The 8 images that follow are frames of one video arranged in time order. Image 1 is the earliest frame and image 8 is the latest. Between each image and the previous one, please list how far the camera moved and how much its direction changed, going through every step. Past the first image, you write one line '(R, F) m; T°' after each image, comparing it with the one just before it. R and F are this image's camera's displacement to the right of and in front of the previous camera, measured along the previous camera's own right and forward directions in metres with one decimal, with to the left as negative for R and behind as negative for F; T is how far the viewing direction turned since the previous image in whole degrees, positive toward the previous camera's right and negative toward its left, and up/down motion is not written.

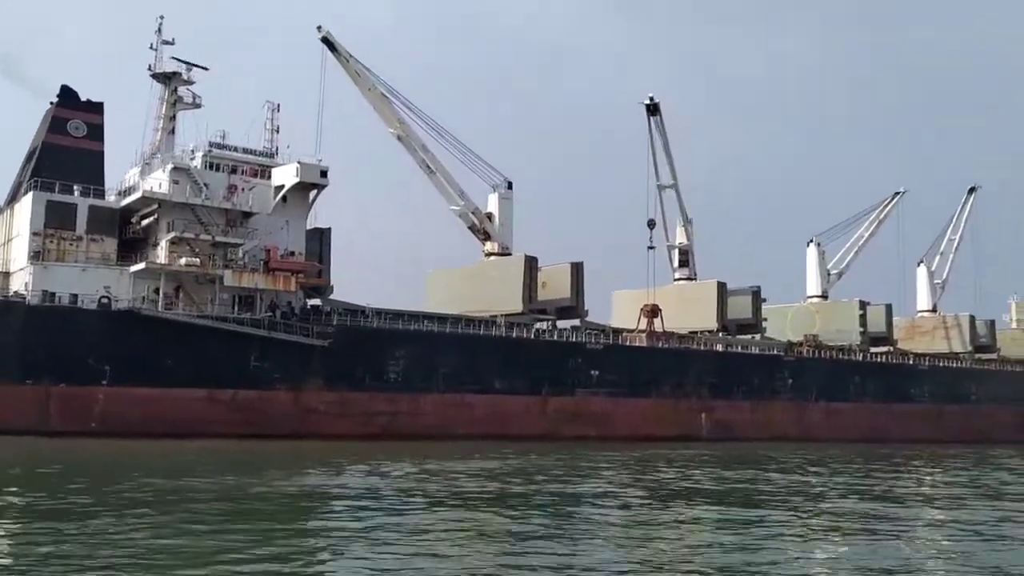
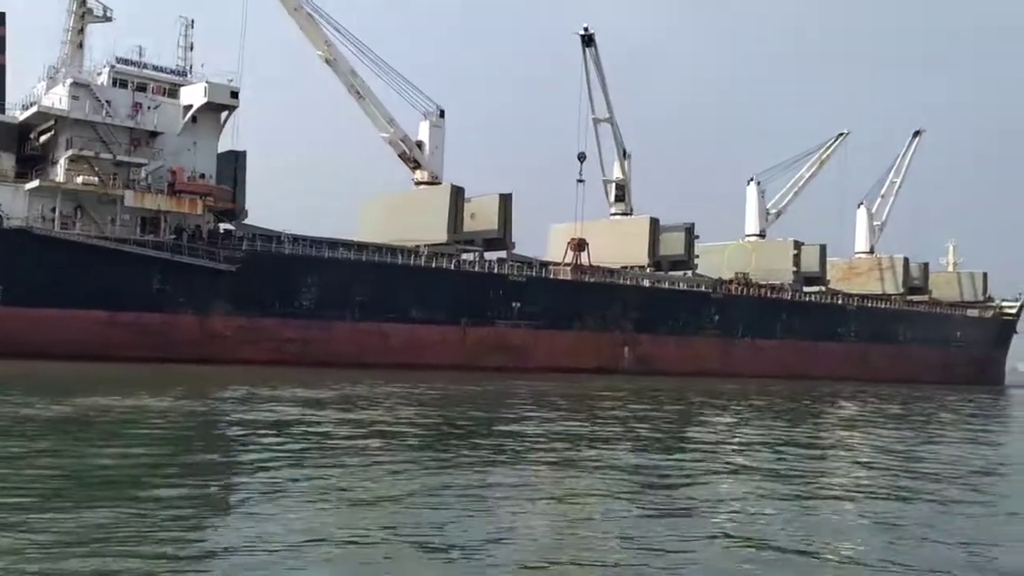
(+1.2, +0.1) m; +2°
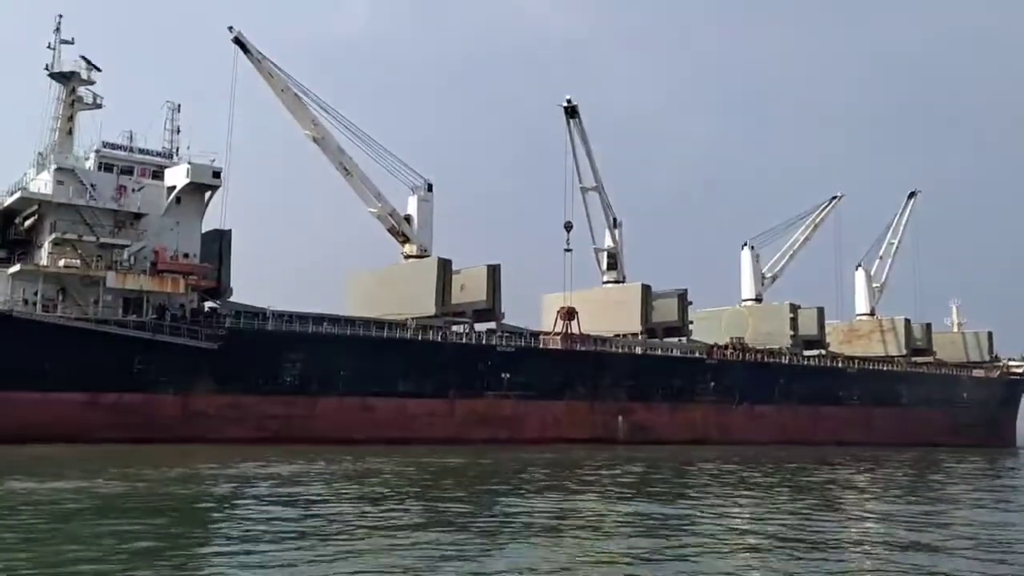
(+0.7, 0.0) m; -1°
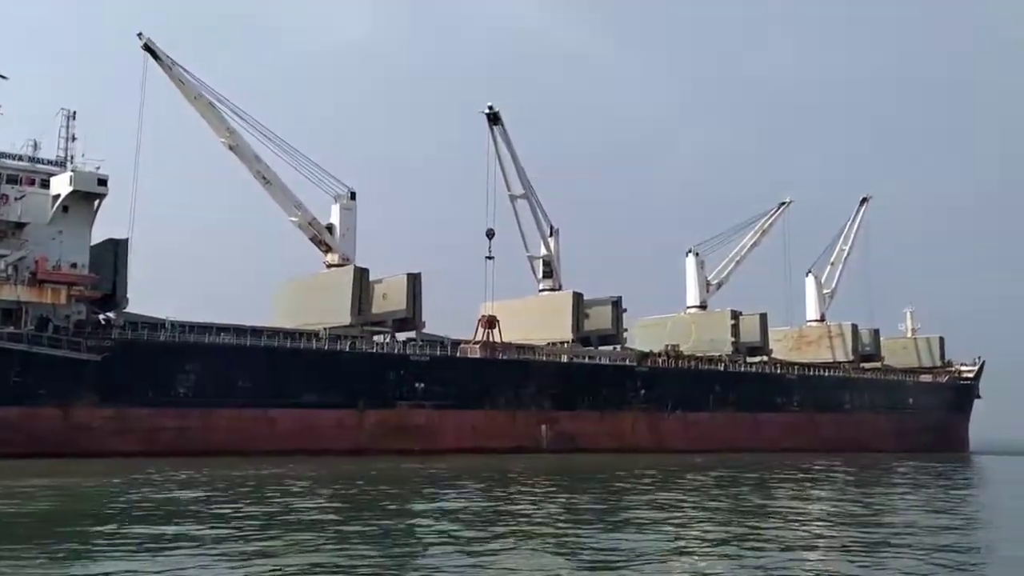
(+2.1, +0.4) m; +1°
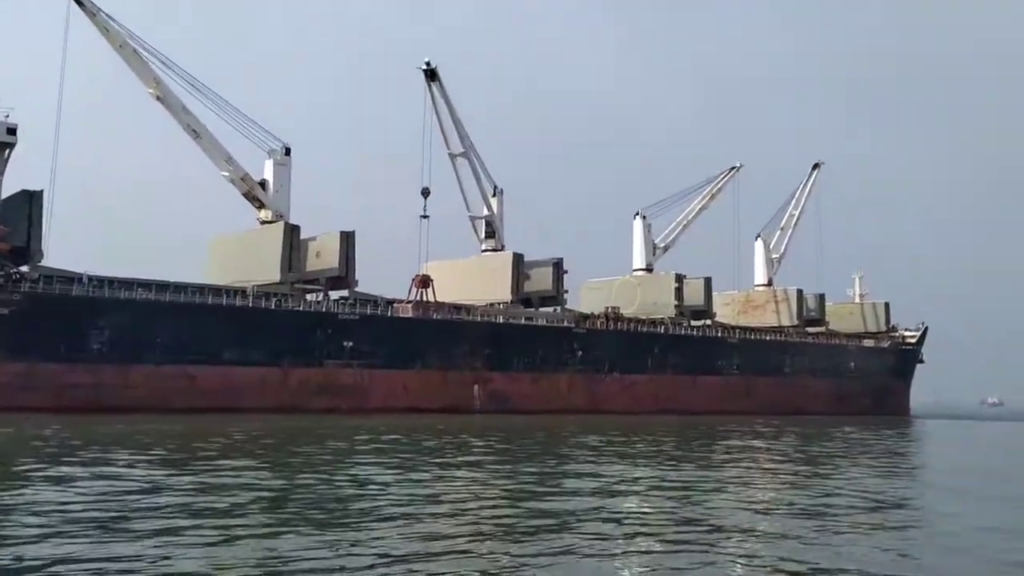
(+1.1, +0.1) m; +2°
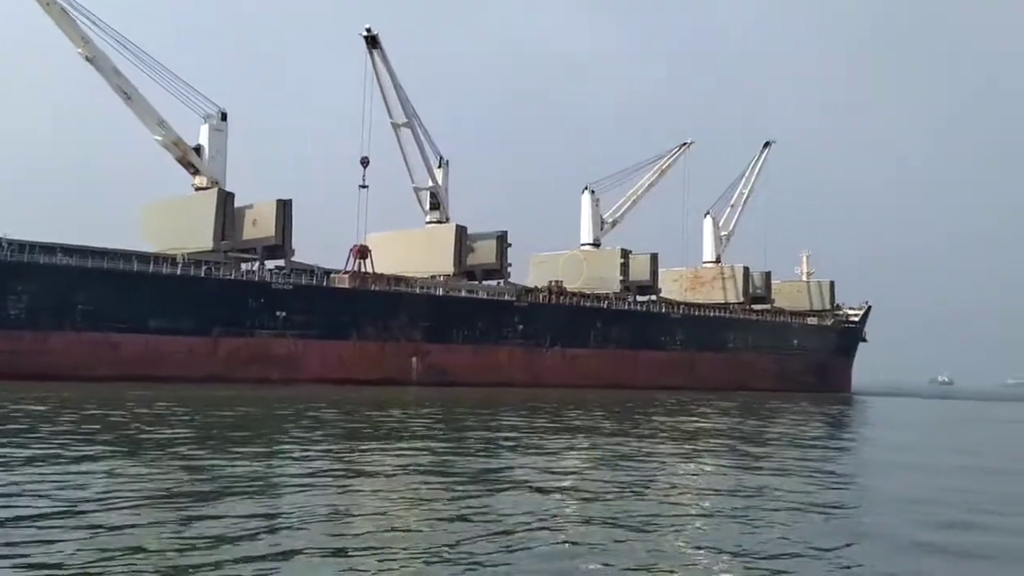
(+0.7, +0.1) m; +2°
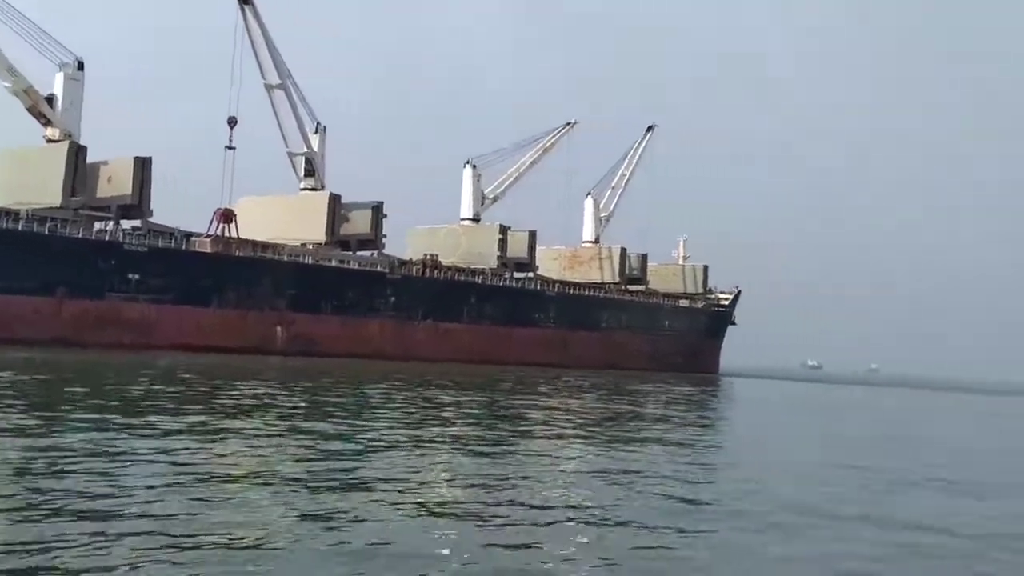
(+0.6, +0.2) m; +7°
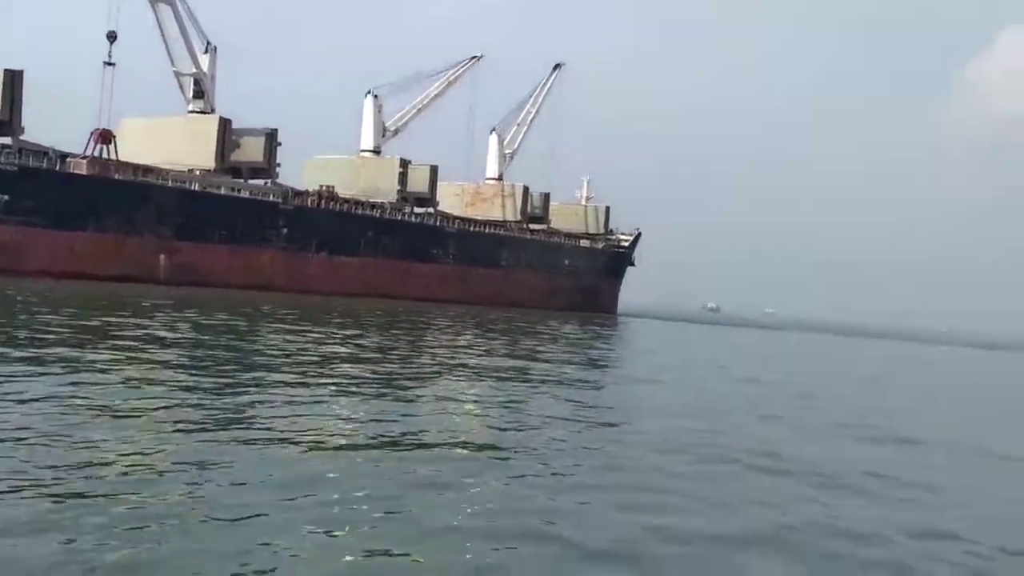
(+0.4, +0.2) m; +6°
